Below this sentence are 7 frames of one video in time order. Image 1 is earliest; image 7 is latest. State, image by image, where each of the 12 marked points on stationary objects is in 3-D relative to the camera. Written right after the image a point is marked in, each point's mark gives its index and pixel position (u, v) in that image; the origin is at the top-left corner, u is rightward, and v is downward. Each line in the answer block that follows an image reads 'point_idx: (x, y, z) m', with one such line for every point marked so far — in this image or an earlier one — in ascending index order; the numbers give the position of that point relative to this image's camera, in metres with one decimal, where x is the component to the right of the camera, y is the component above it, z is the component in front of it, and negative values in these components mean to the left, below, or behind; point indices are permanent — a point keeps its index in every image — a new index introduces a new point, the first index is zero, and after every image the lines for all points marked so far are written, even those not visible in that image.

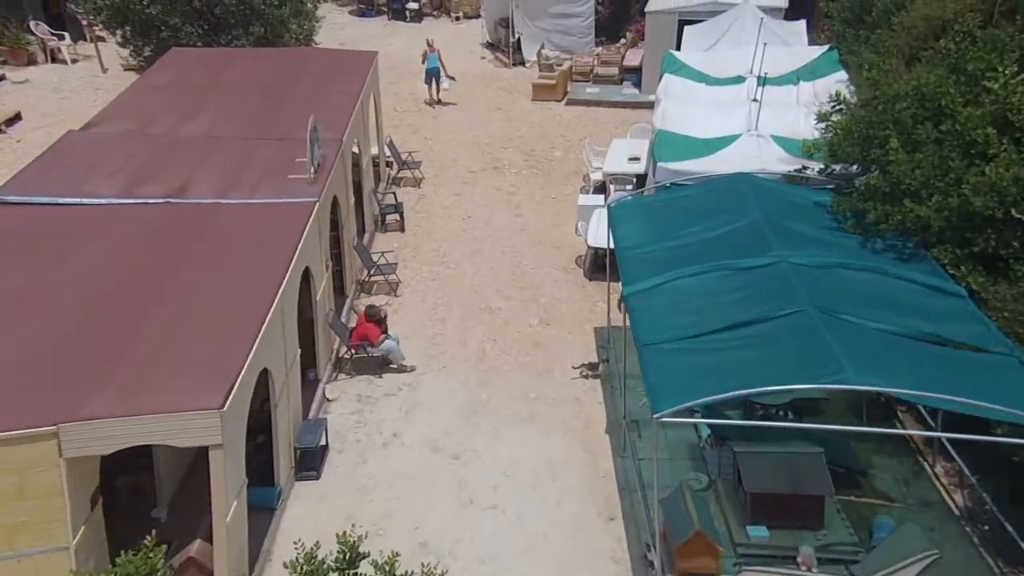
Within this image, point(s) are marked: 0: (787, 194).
0: (+4.7, +1.5, +10.3) m
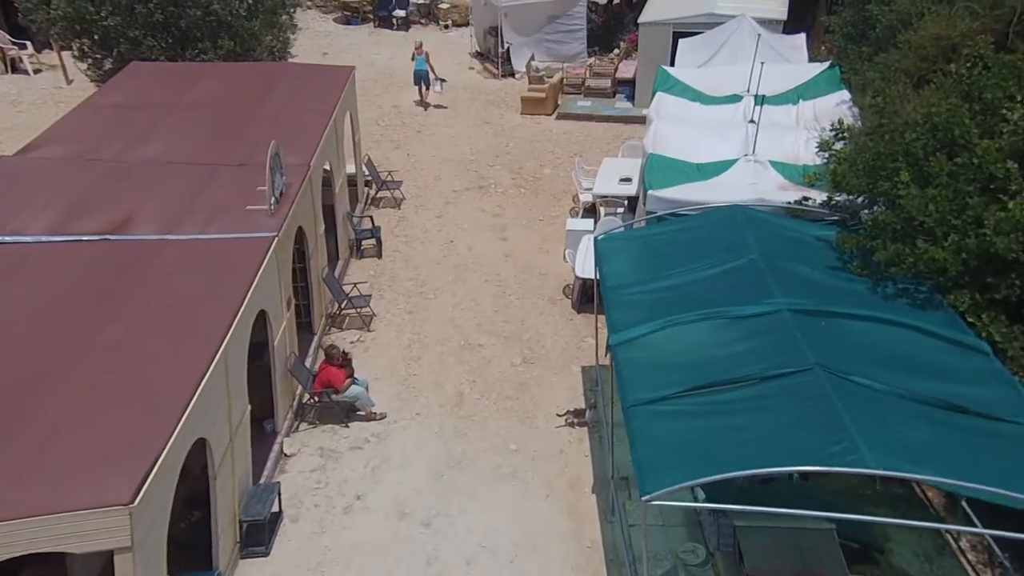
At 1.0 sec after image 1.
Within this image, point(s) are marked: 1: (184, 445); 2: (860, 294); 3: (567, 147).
0: (+4.4, +0.9, +9.5) m
1: (-3.4, -1.6, +6.0) m
2: (+4.9, -0.1, +8.3) m
3: (+1.7, +4.4, +18.3) m
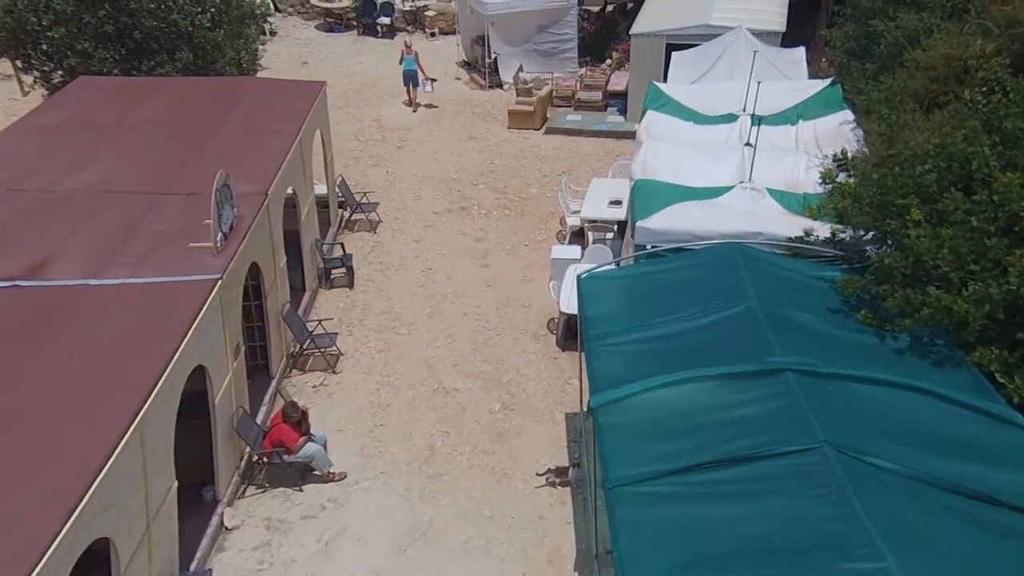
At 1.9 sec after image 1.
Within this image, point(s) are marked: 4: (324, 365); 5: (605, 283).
0: (+4.0, +0.2, +8.7) m
1: (-3.7, -2.2, +5.1) m
2: (+4.5, -0.7, +7.4) m
3: (+1.3, +3.7, +17.4) m
4: (-3.3, -1.3, +10.1) m
5: (+1.4, +0.1, +9.0) m
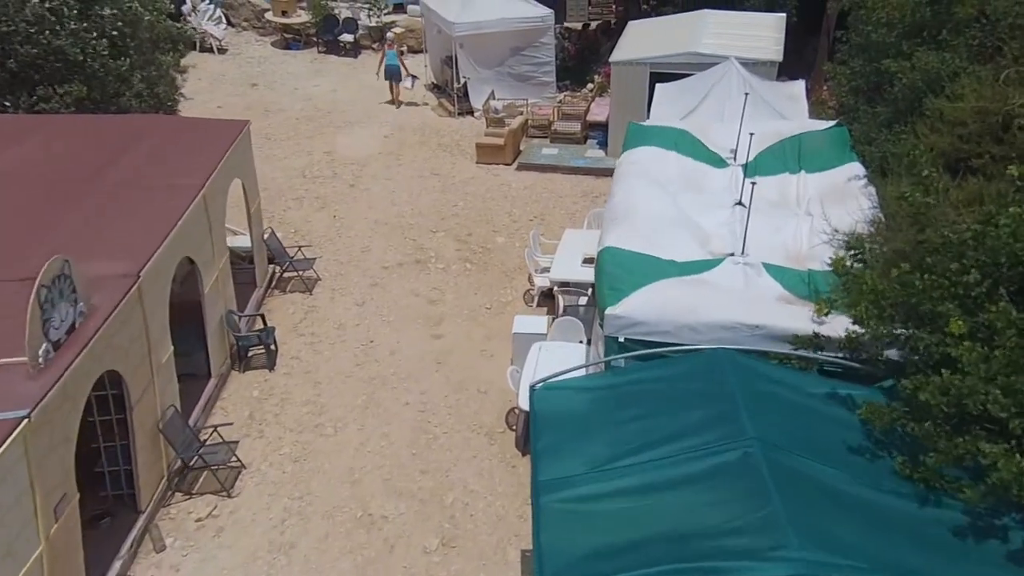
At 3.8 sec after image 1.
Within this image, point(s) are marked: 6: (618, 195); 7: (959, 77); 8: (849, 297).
0: (+3.3, -1.2, +6.8) m
1: (-4.4, -3.5, +3.0) m
2: (+3.8, -2.2, +5.5) m
3: (+0.4, +2.1, +15.5) m
4: (-4.1, -2.7, +8.0) m
5: (+0.6, -1.3, +7.0) m
6: (+2.0, +1.7, +10.7) m
7: (+8.1, +3.8, +10.6) m
8: (+4.4, -0.1, +7.7) m
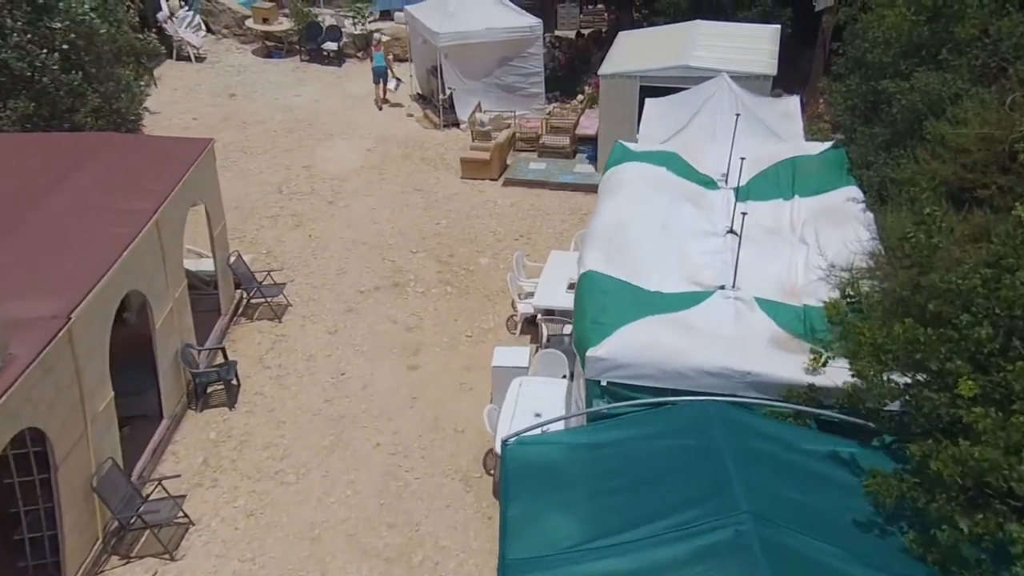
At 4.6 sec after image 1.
0: (+3.0, -1.8, +6.2) m
1: (-4.7, -4.0, +2.3) m
2: (+3.5, -2.7, +4.9) m
3: (0.0, +1.6, +14.9) m
4: (-4.4, -3.2, +7.4) m
5: (+0.3, -1.8, +6.4) m
6: (+1.6, +1.2, +10.1) m
7: (+7.8, +3.3, +10.1) m
8: (+4.1, -0.7, +7.1) m
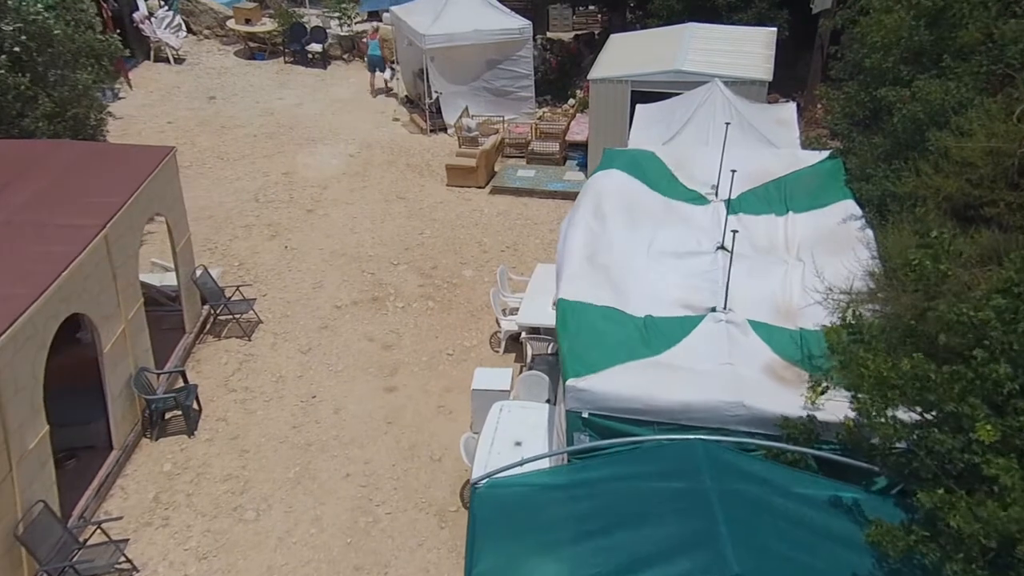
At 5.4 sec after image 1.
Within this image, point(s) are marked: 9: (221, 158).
0: (+2.7, -2.1, +5.6) m
1: (-5.0, -4.3, +1.7) m
2: (+3.2, -3.0, +4.4) m
3: (-0.4, +1.2, +14.3) m
4: (-4.7, -3.5, +6.7) m
5: (0.0, -2.1, +5.8) m
6: (+1.3, +0.8, +9.5) m
7: (+7.5, +3.0, +9.6) m
8: (+3.8, -1.0, +6.5) m
9: (-8.2, +3.7, +16.5) m
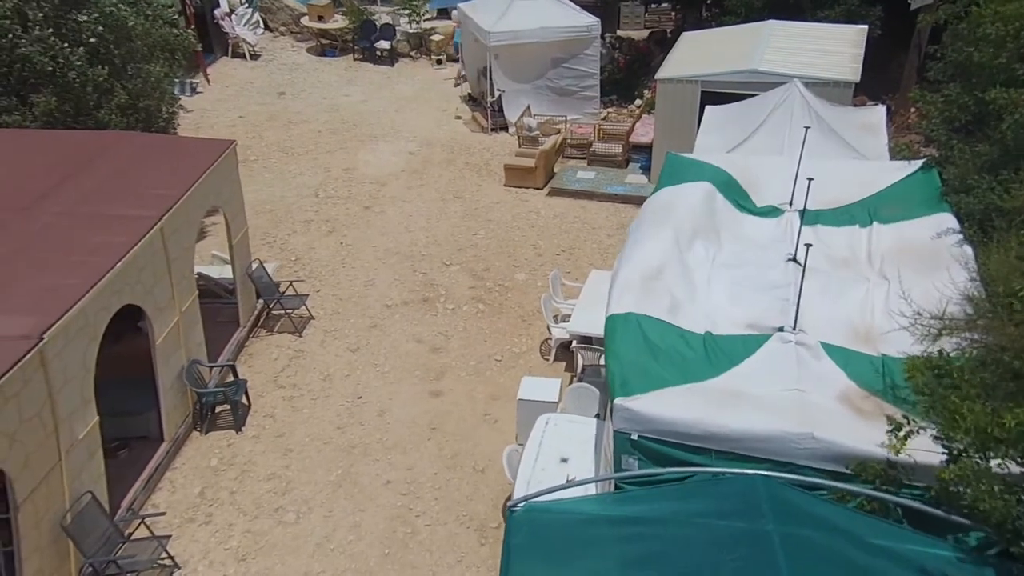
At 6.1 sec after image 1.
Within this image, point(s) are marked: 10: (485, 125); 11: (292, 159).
0: (+3.0, -2.3, +5.0) m
1: (-5.0, -4.2, +1.7) m
2: (+3.4, -3.2, +3.7) m
3: (+1.0, +1.1, +13.9) m
4: (-4.2, -3.5, +6.8) m
5: (+0.4, -2.3, +5.4) m
6: (+2.2, +0.6, +8.9) m
7: (+8.4, +2.5, +8.4) m
8: (+4.2, -1.3, +5.7) m
9: (-6.5, +3.9, +16.8) m
10: (-0.9, +5.2, +18.7) m
11: (-6.2, +3.7, +16.6) m
